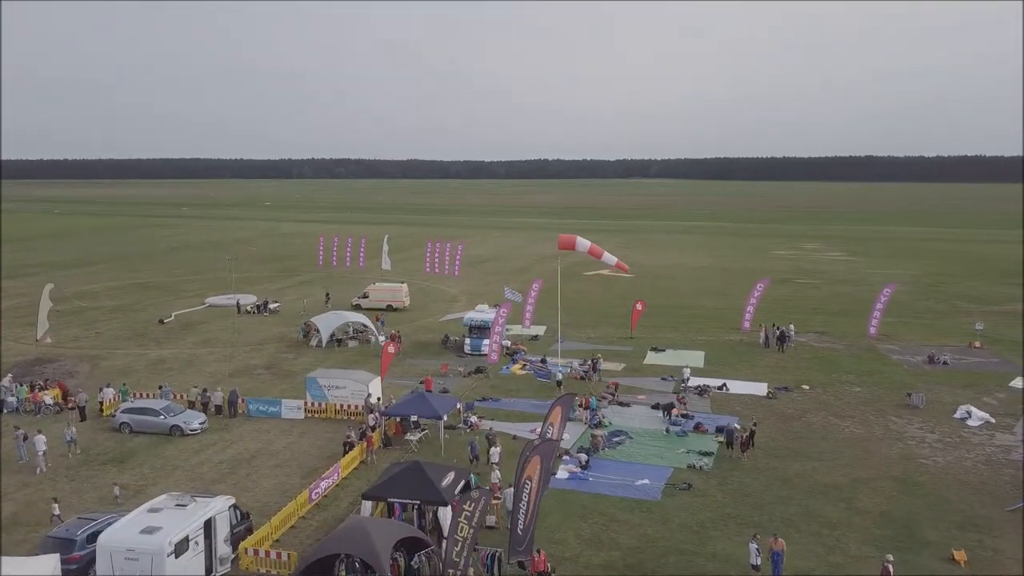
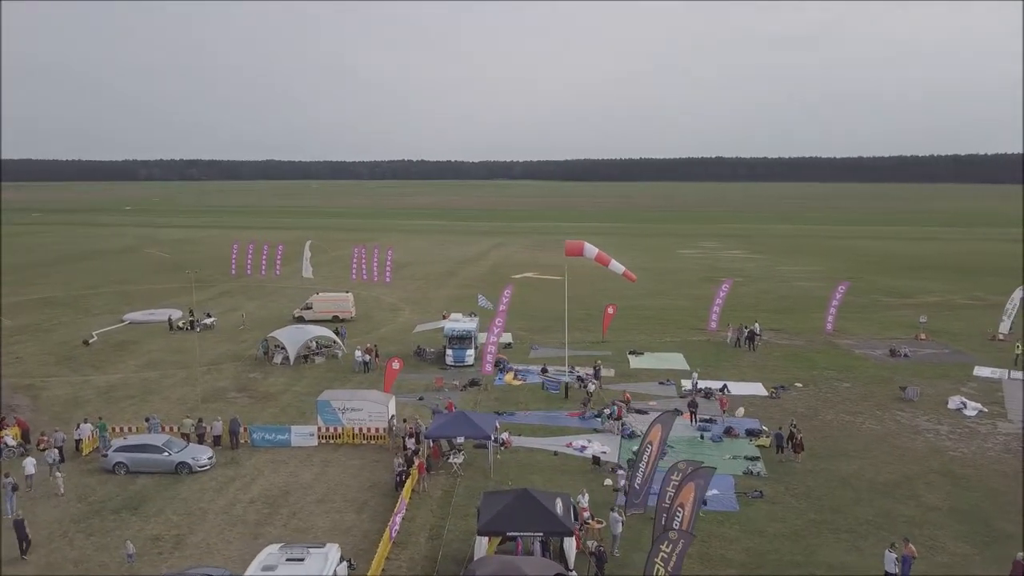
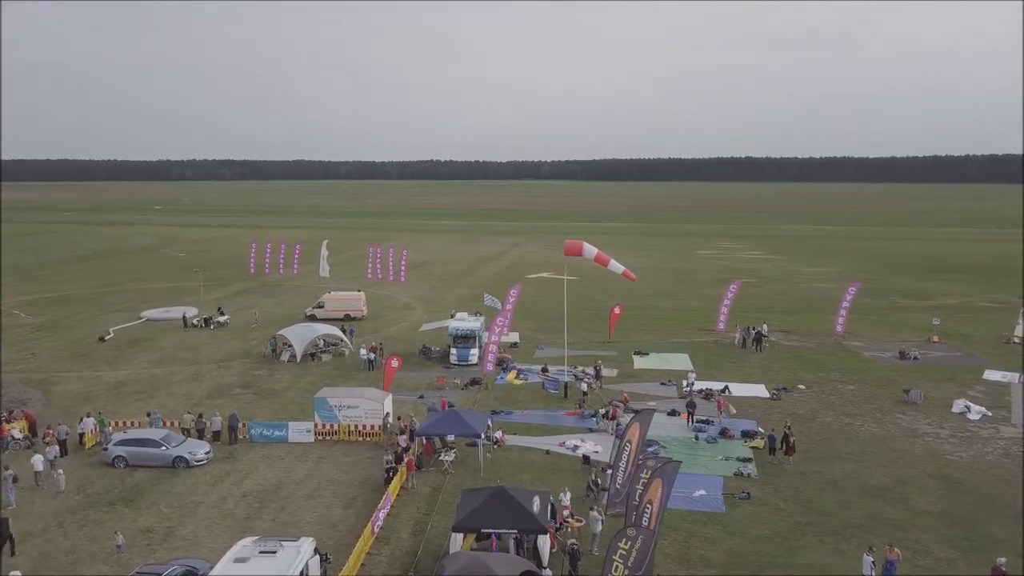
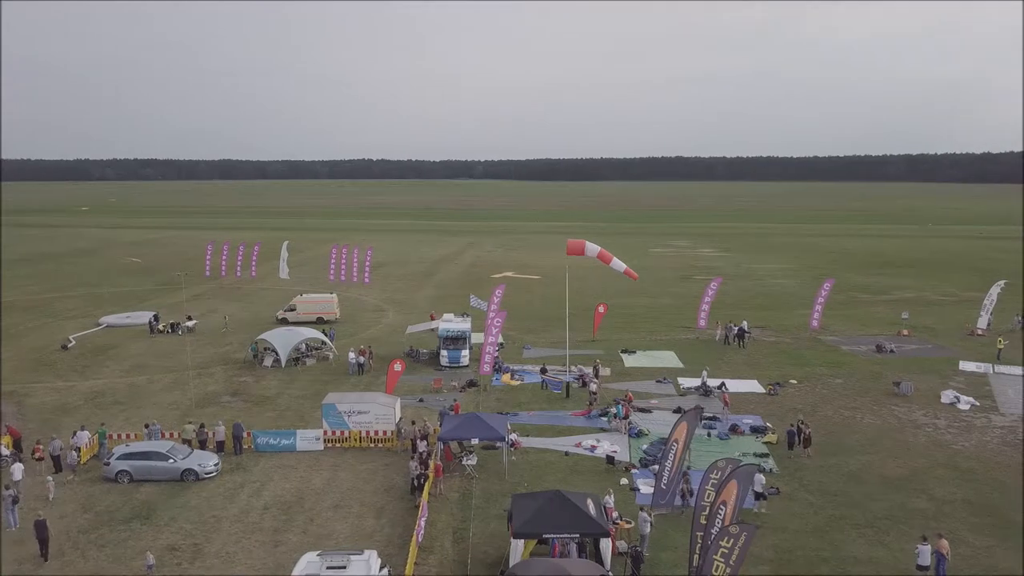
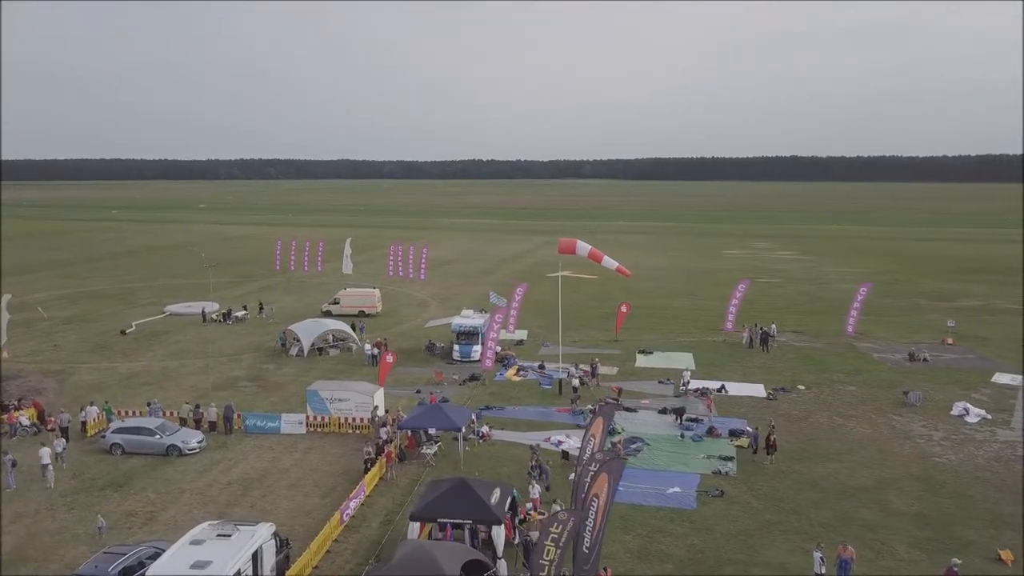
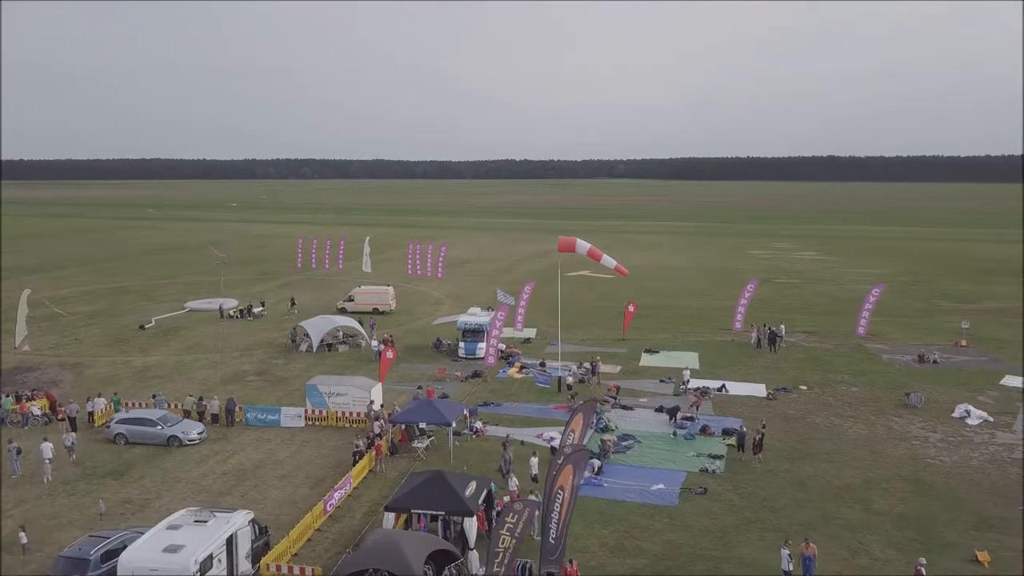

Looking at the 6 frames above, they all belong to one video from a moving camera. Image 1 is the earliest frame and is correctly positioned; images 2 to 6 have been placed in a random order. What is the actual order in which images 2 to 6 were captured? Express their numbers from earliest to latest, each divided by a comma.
6, 5, 3, 2, 4
